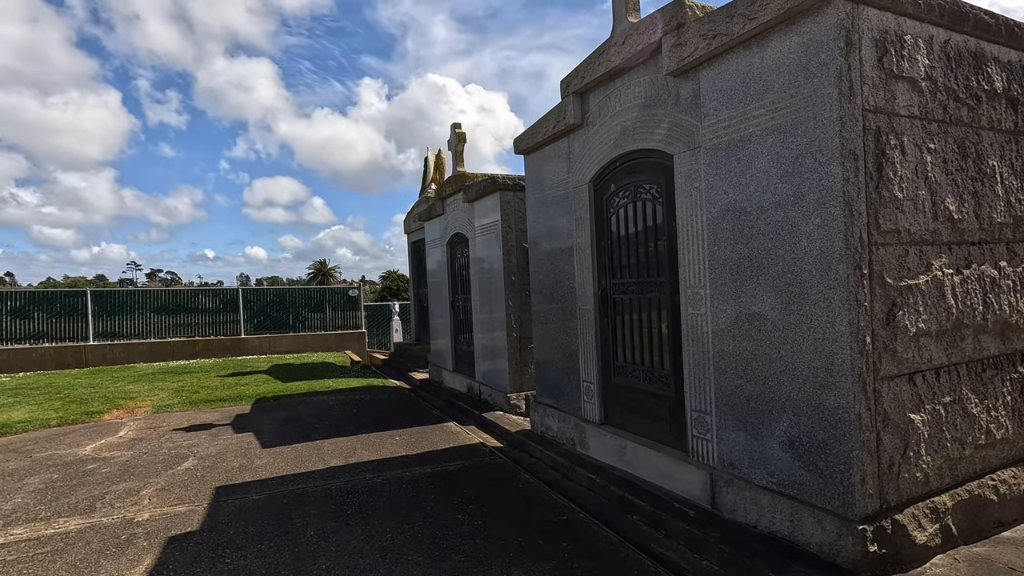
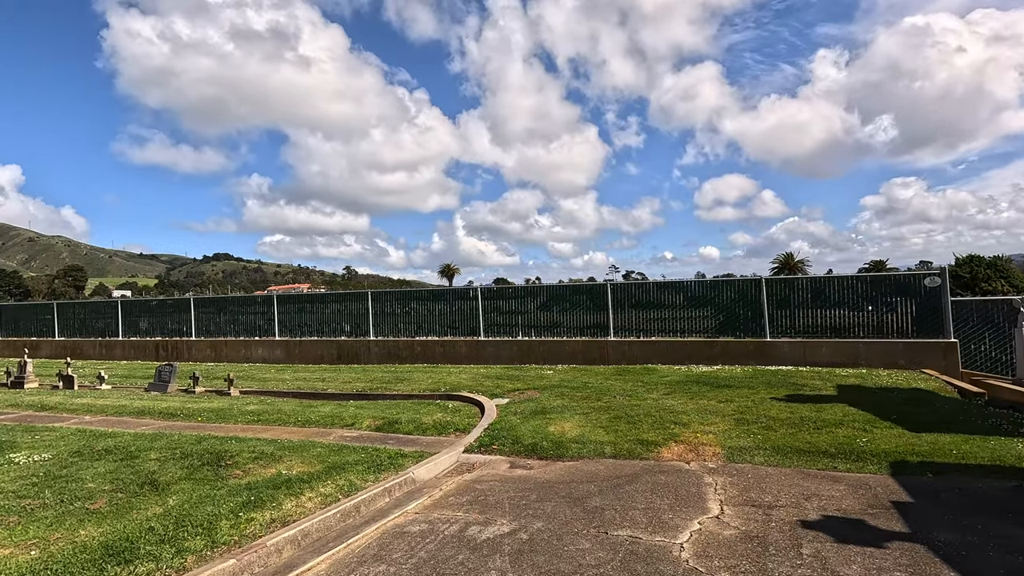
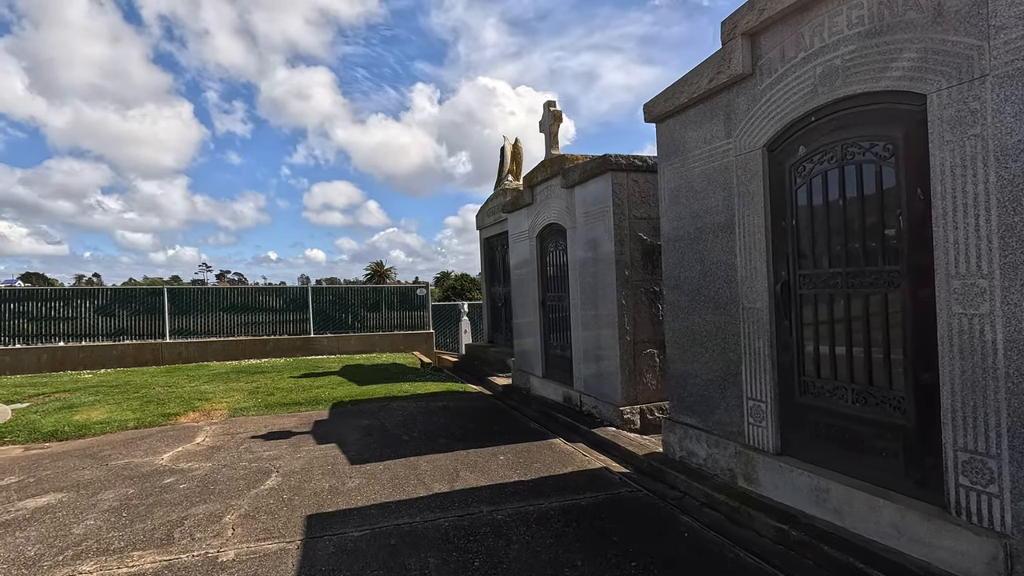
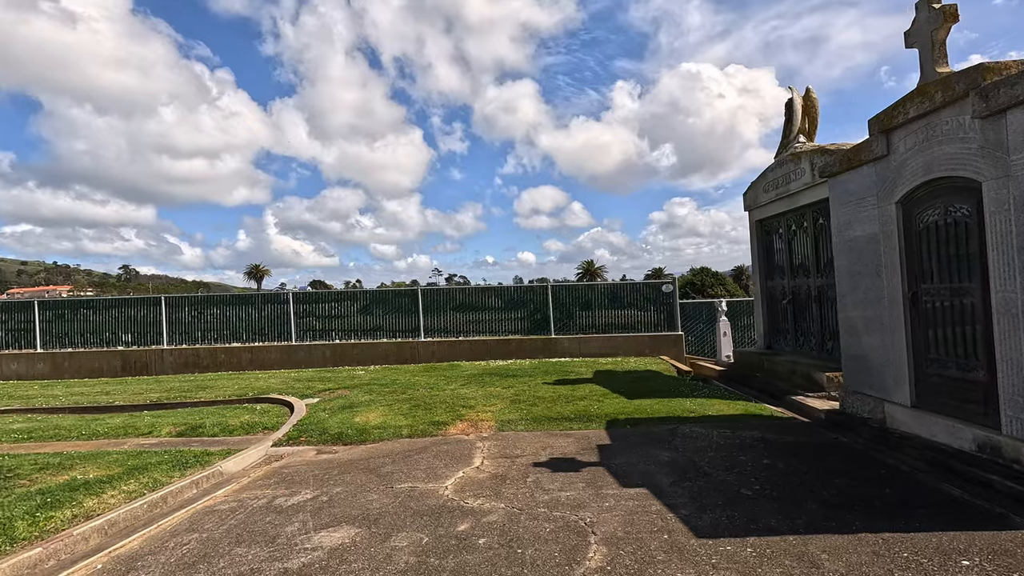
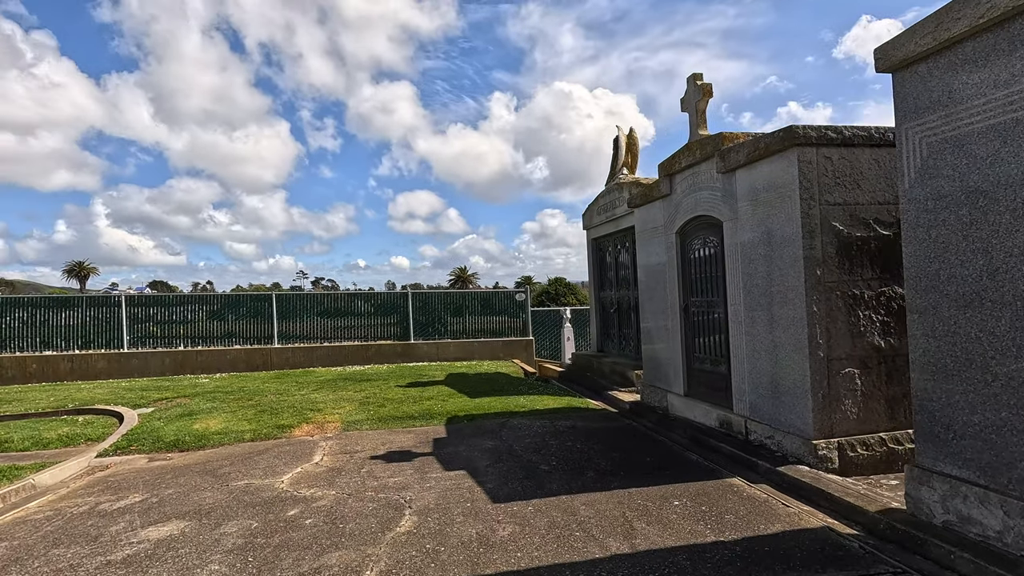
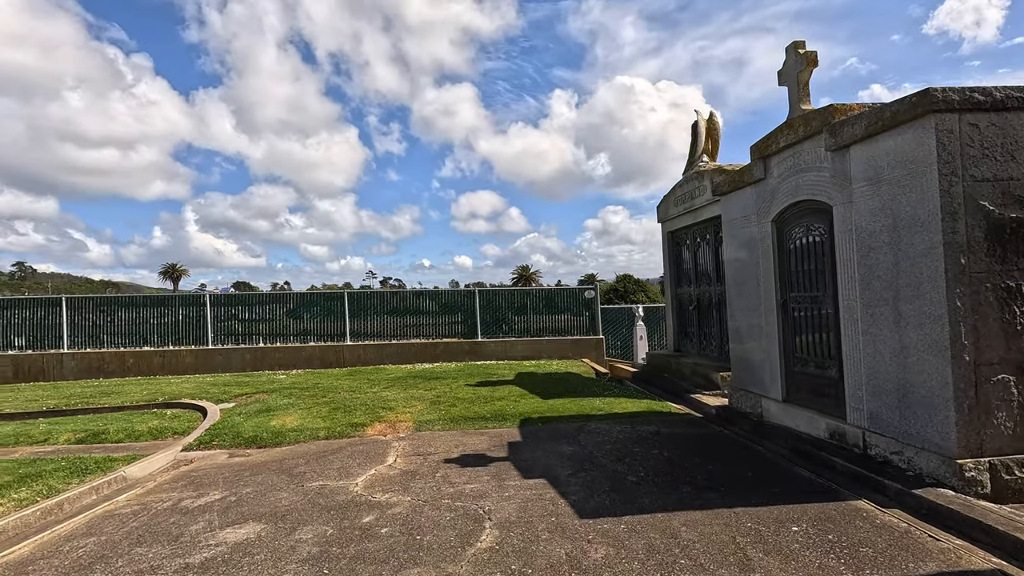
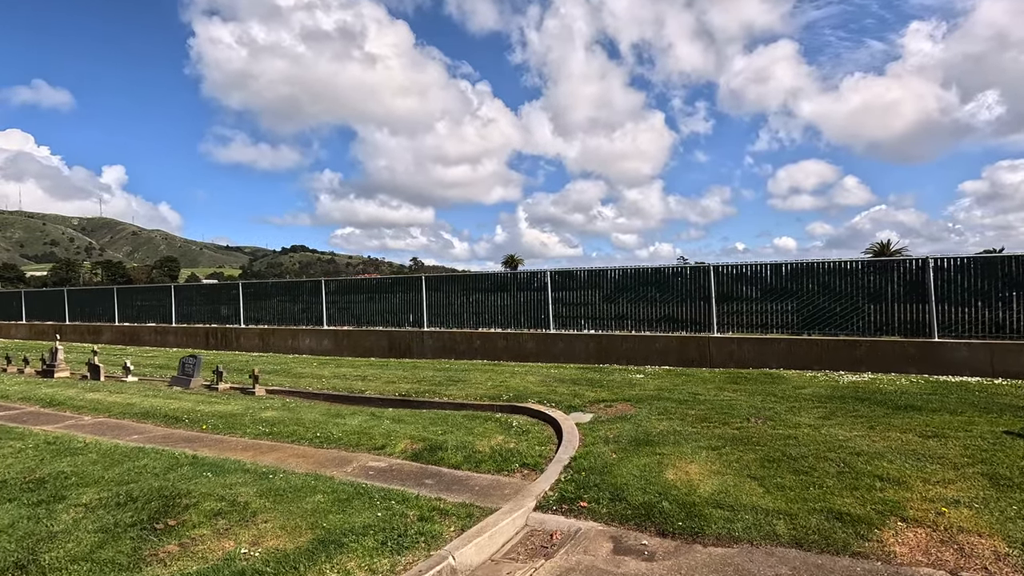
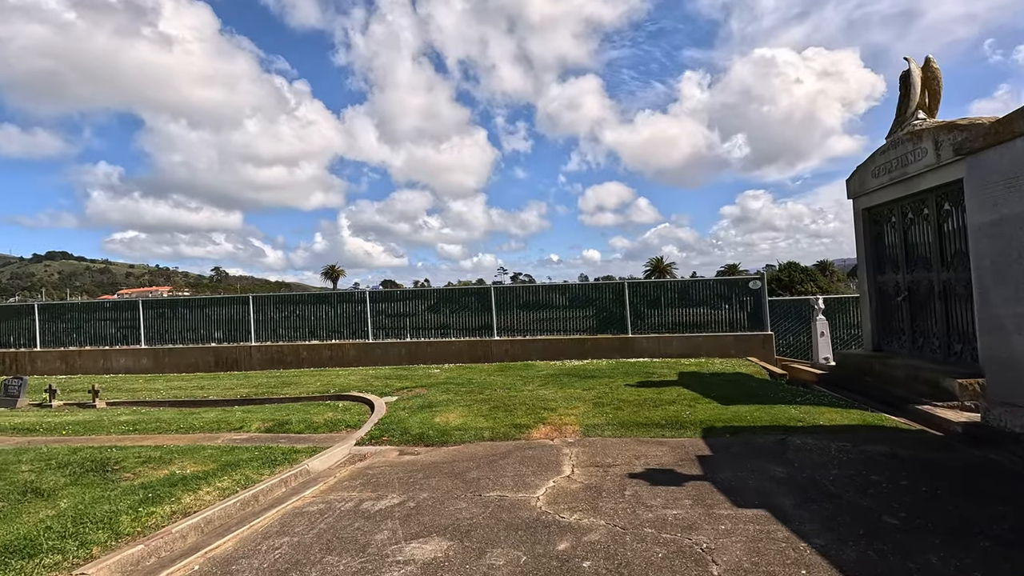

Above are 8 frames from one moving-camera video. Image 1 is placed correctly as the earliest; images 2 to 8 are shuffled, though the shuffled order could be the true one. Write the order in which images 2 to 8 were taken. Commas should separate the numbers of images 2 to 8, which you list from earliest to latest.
3, 5, 6, 4, 8, 2, 7
